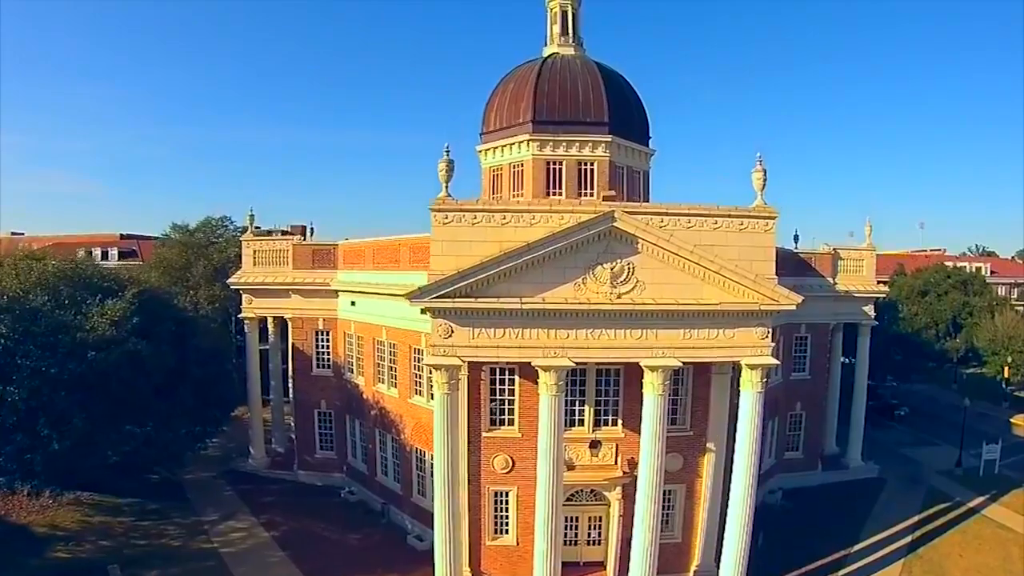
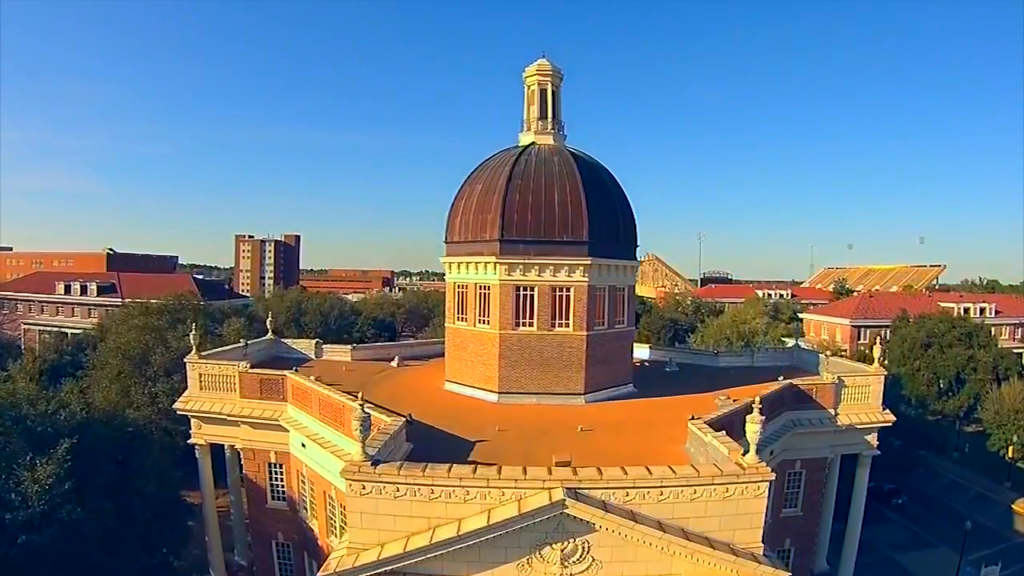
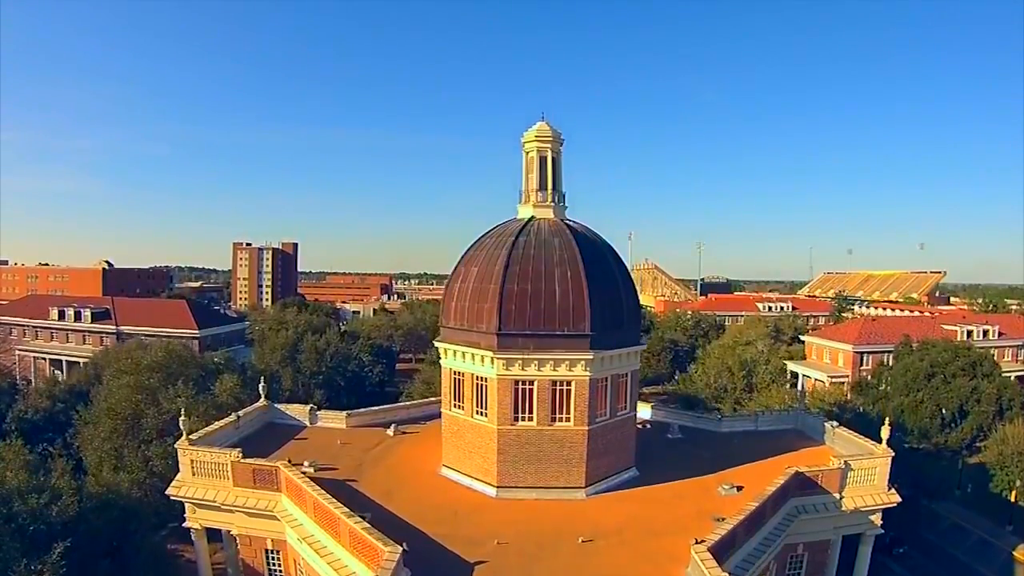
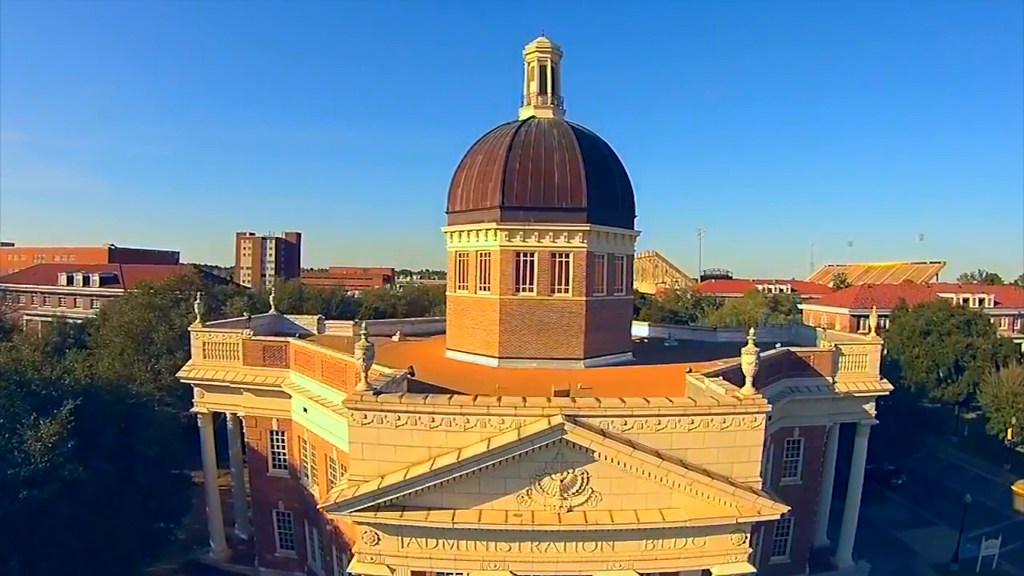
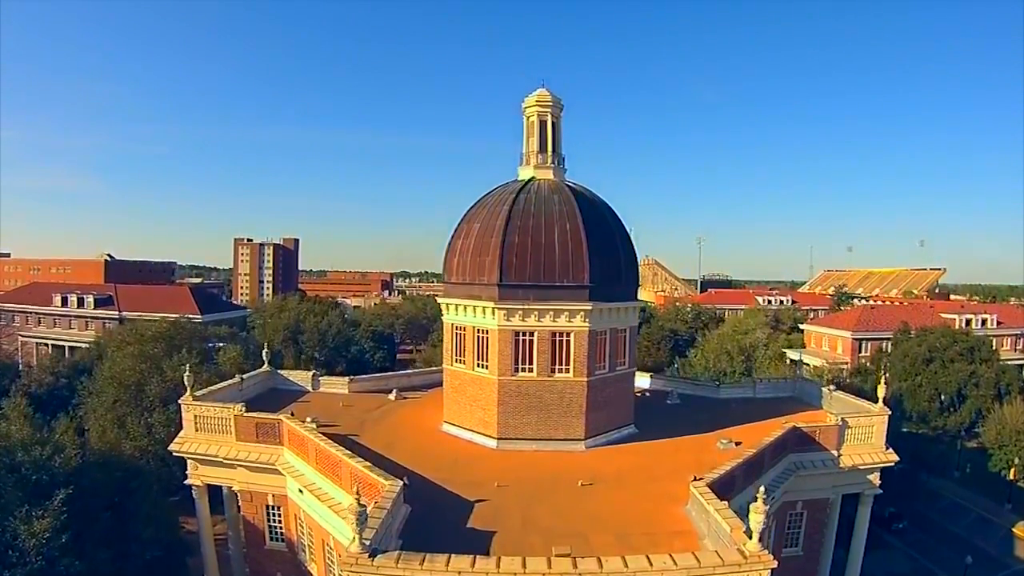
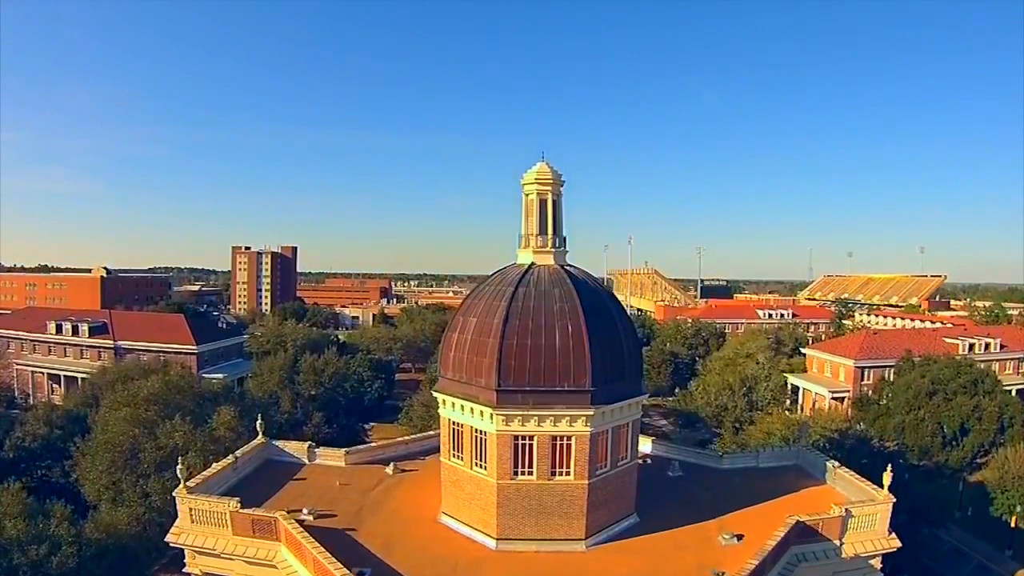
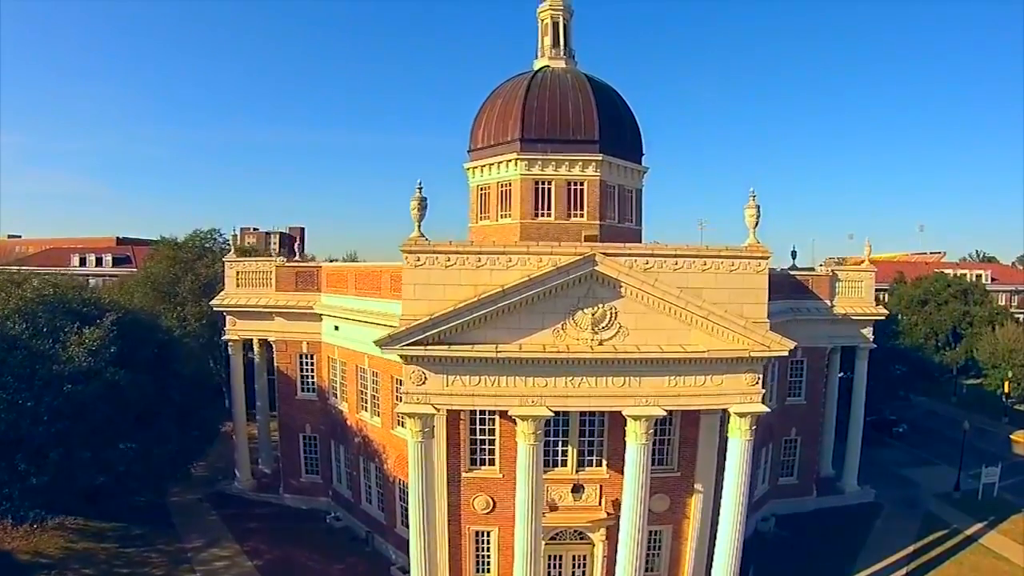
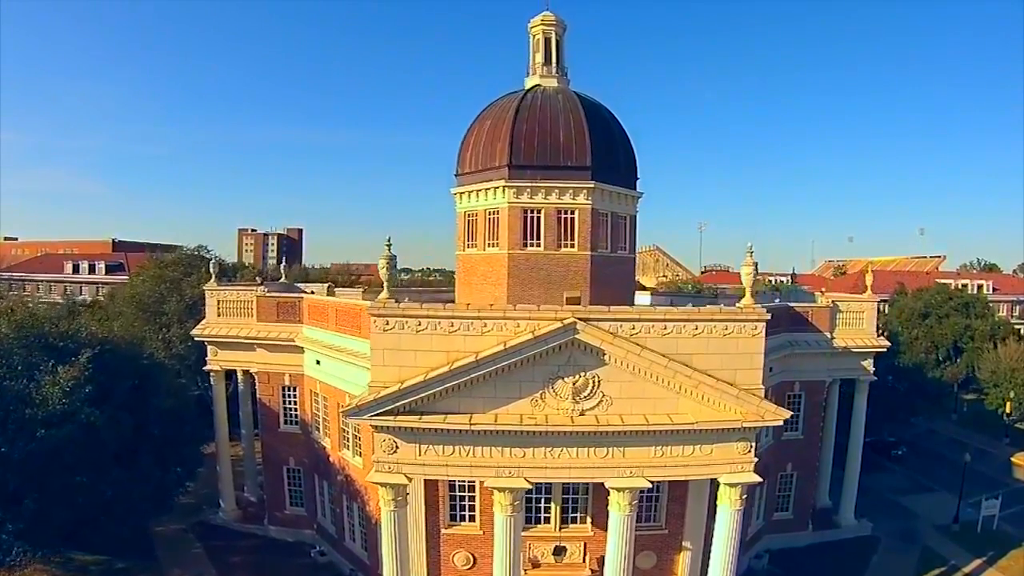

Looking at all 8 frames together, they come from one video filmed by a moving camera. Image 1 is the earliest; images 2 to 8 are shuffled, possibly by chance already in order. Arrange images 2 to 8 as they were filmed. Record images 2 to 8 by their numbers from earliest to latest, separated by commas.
7, 8, 4, 2, 5, 3, 6
